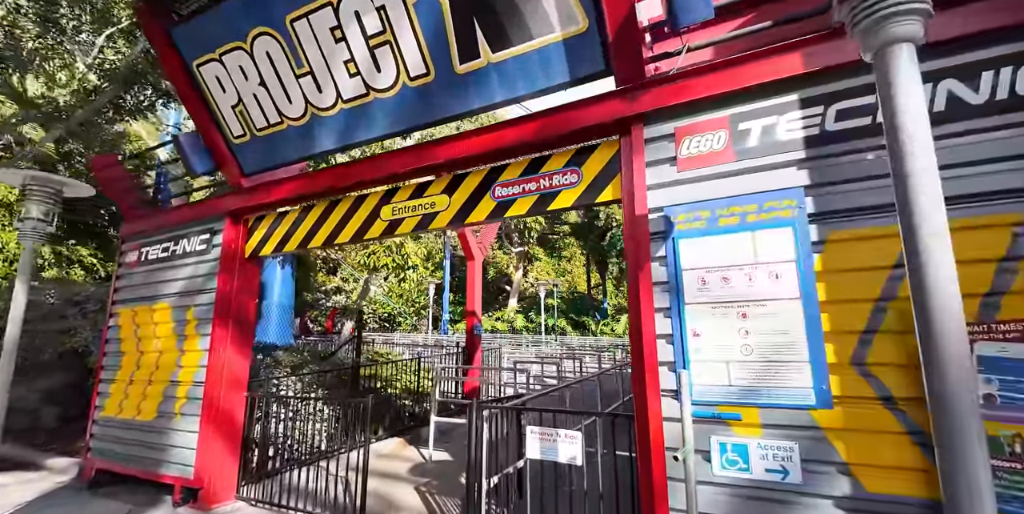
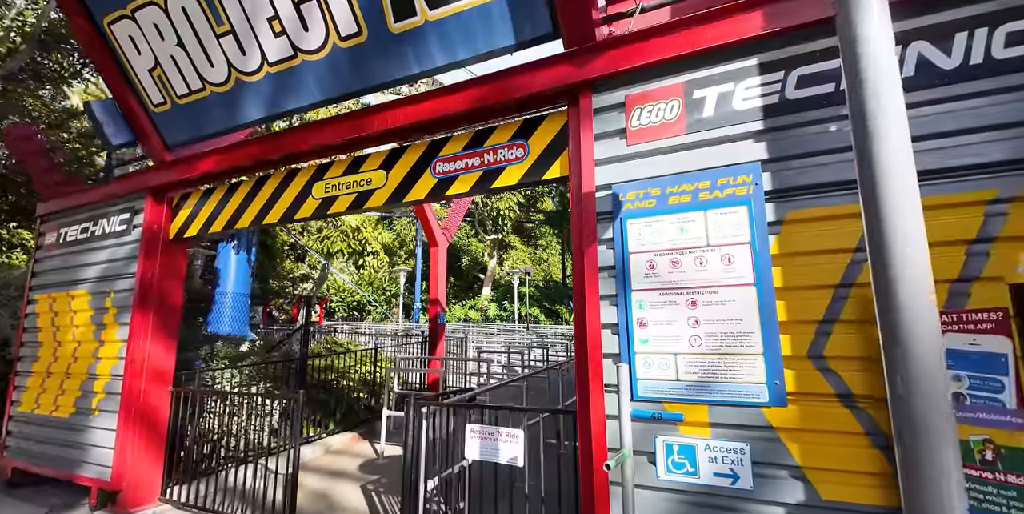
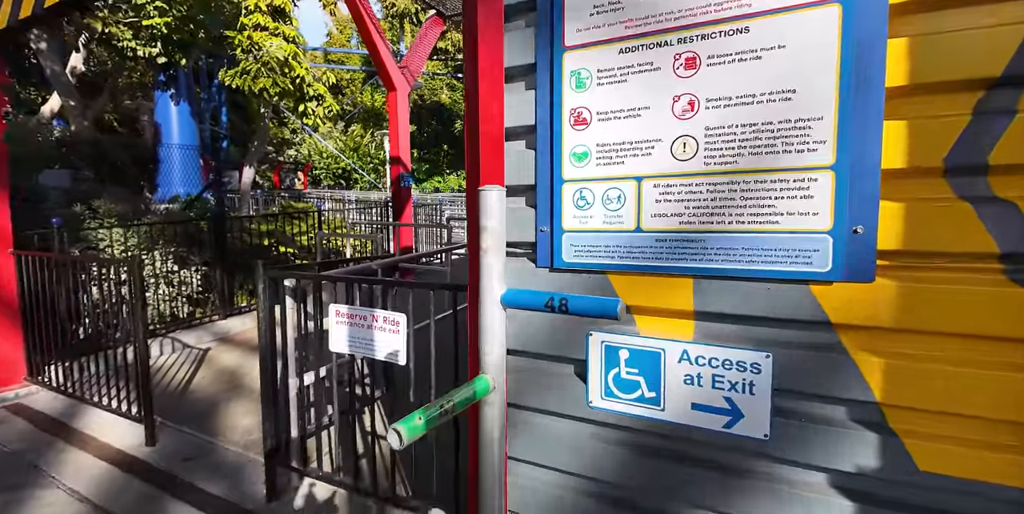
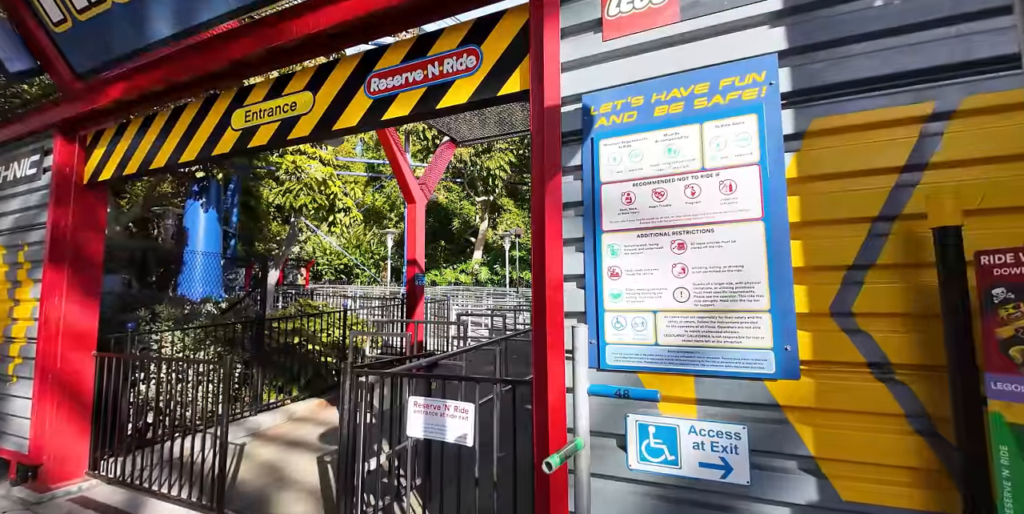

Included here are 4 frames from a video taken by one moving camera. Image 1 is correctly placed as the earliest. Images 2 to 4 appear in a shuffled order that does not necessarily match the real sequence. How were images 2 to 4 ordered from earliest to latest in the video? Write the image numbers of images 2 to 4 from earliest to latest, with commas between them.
2, 4, 3
